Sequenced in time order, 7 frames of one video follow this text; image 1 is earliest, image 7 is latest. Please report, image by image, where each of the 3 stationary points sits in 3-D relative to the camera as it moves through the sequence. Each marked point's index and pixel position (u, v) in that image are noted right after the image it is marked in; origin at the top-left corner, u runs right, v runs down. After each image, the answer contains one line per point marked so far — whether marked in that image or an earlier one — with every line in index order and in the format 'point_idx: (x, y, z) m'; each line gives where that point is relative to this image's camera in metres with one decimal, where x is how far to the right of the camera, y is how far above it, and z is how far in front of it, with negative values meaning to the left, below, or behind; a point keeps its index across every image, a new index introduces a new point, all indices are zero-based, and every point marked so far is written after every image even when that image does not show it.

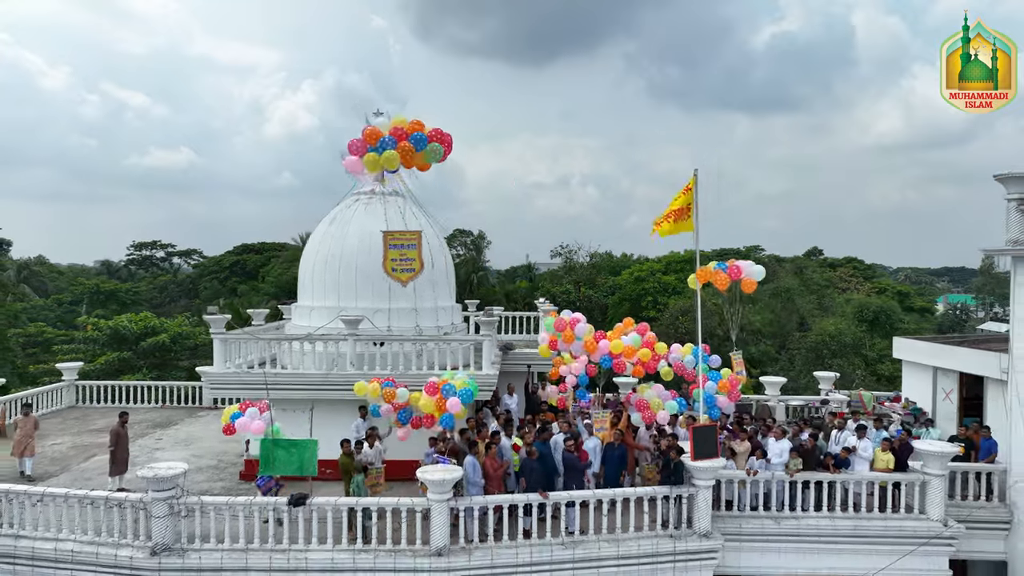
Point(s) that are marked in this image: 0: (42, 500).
0: (-6.5, -2.9, +9.4) m
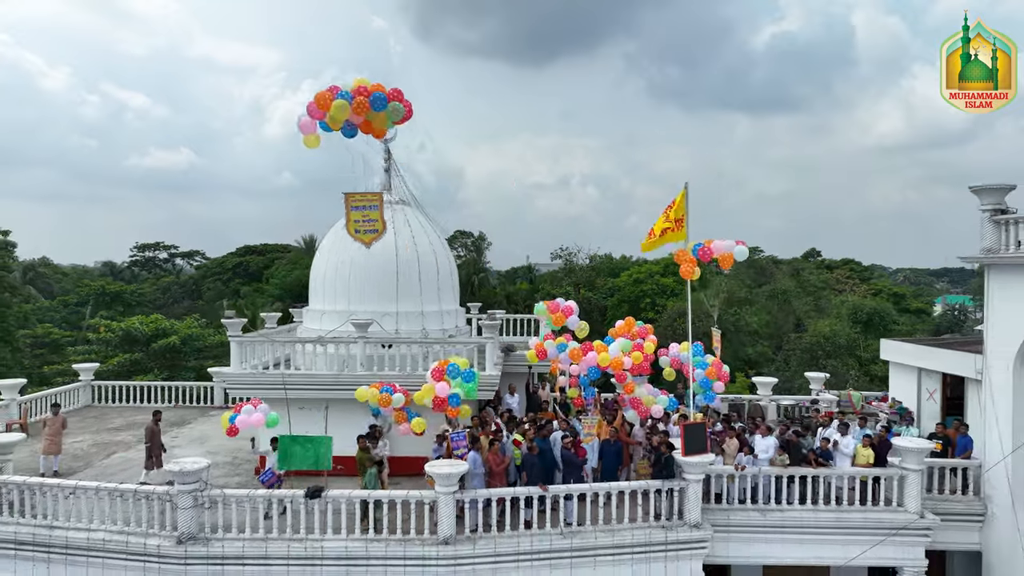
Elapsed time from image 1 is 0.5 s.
0: (-6.4, -3.0, +10.0) m
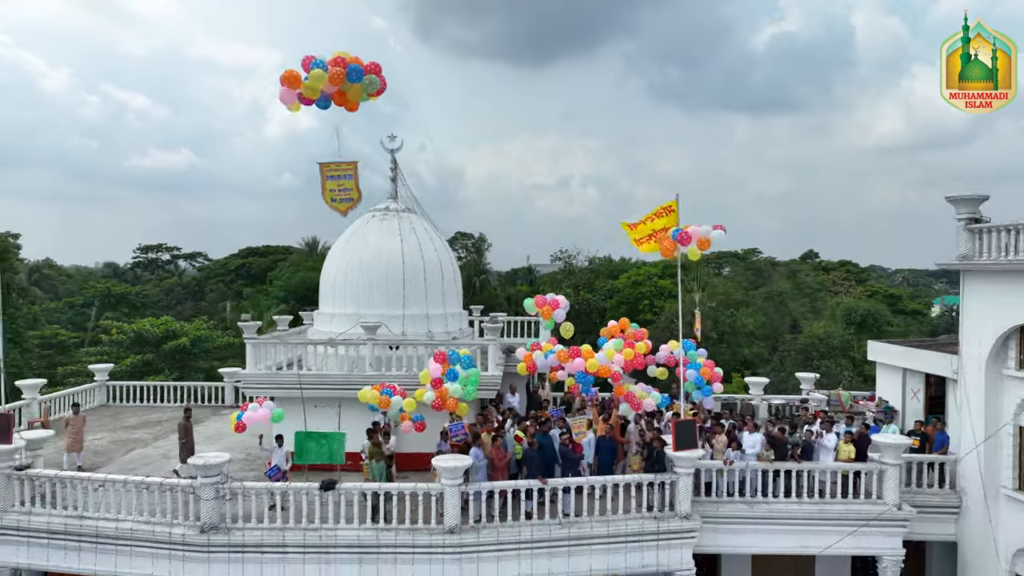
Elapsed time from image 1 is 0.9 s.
0: (-6.4, -3.1, +10.6) m
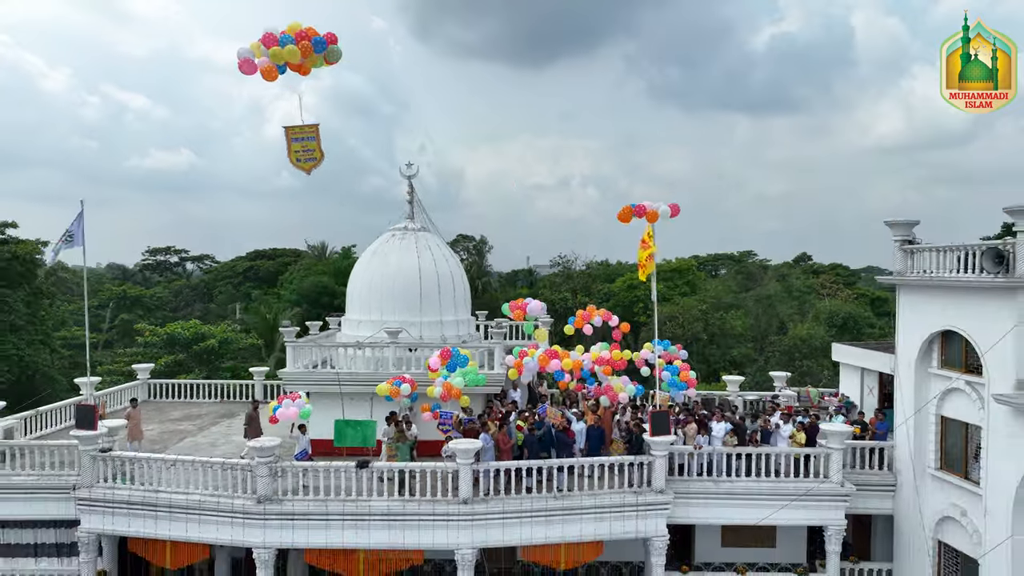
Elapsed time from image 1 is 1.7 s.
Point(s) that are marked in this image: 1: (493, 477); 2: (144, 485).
0: (-6.4, -3.3, +12.8) m
1: (-0.4, -3.5, +12.5) m
2: (-7.0, -3.7, +12.9) m
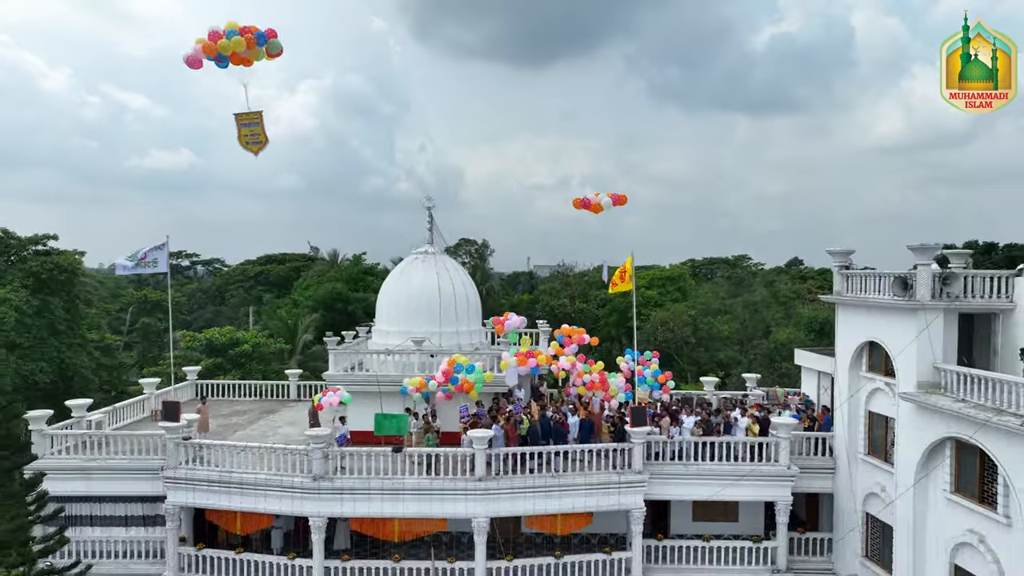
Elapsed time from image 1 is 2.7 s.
0: (-6.2, -3.7, +15.7) m
1: (-0.2, -3.9, +15.4) m
2: (-6.8, -4.2, +15.8) m
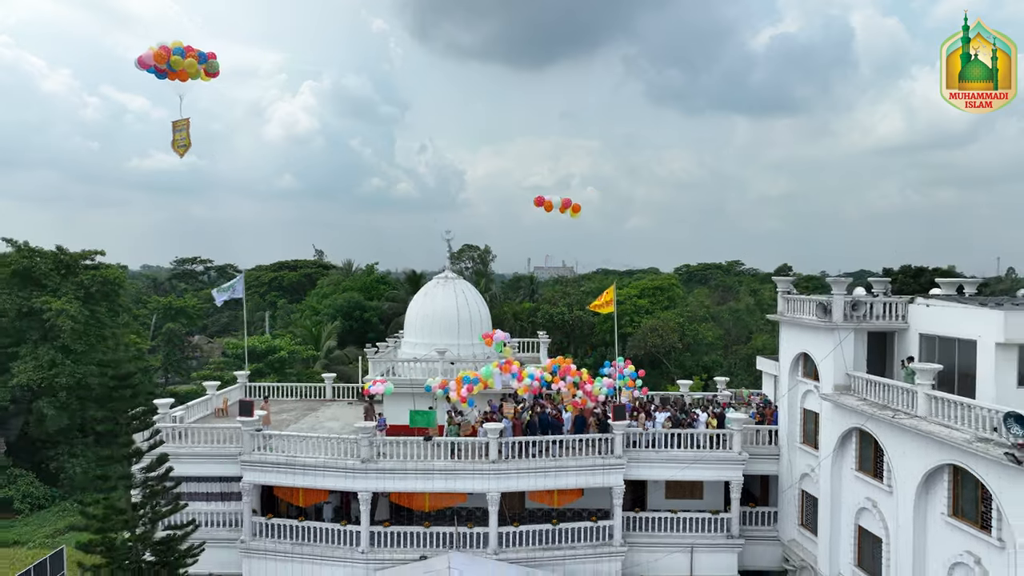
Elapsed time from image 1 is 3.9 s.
0: (-6.0, -4.4, +19.7) m
1: (0.0, -4.6, +19.5) m
2: (-6.7, -4.8, +19.9) m
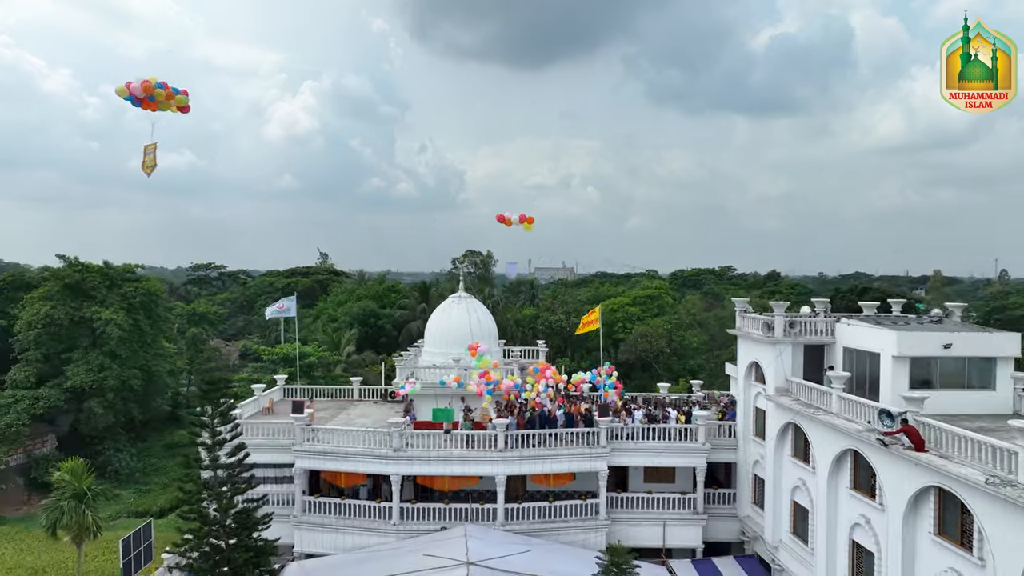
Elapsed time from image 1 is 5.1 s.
0: (-5.9, -5.1, +24.1) m
1: (+0.1, -5.3, +23.8) m
2: (-6.5, -5.6, +24.2) m
